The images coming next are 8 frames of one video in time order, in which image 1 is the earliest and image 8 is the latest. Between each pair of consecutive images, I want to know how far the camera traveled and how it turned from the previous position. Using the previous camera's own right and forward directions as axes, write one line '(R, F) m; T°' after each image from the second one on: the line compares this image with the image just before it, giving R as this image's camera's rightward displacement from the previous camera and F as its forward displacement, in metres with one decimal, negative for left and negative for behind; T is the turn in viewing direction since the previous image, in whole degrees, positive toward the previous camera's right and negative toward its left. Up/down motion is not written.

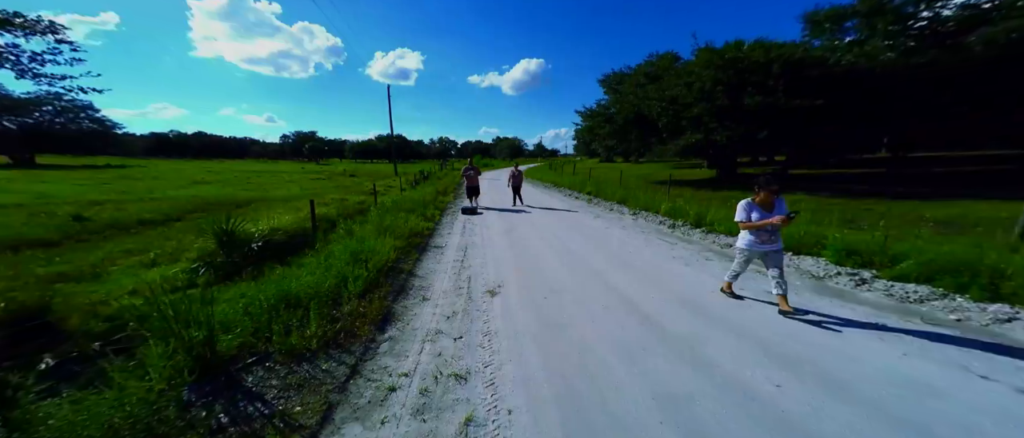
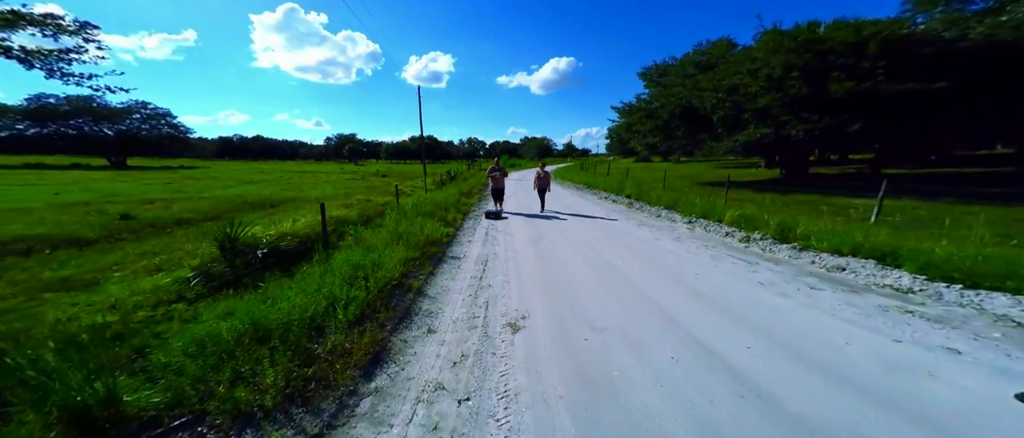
(+0.1, +1.3) m; -7°
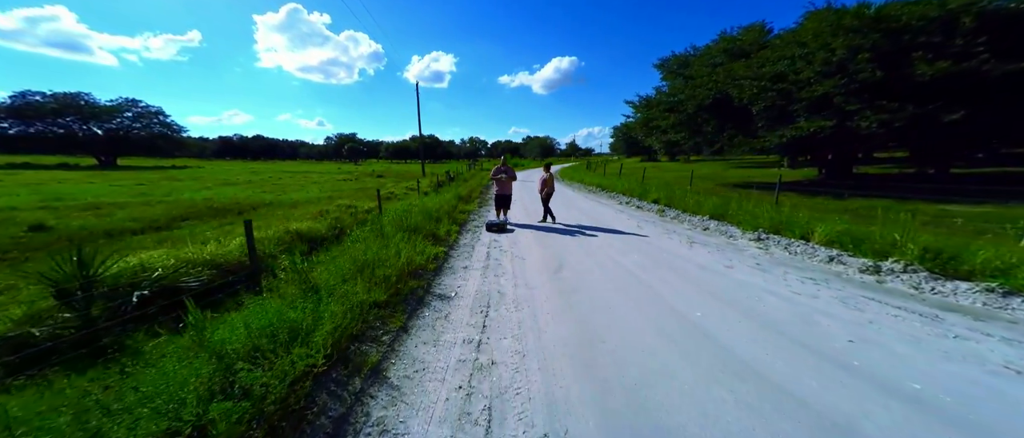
(-0.2, +2.5) m; -1°
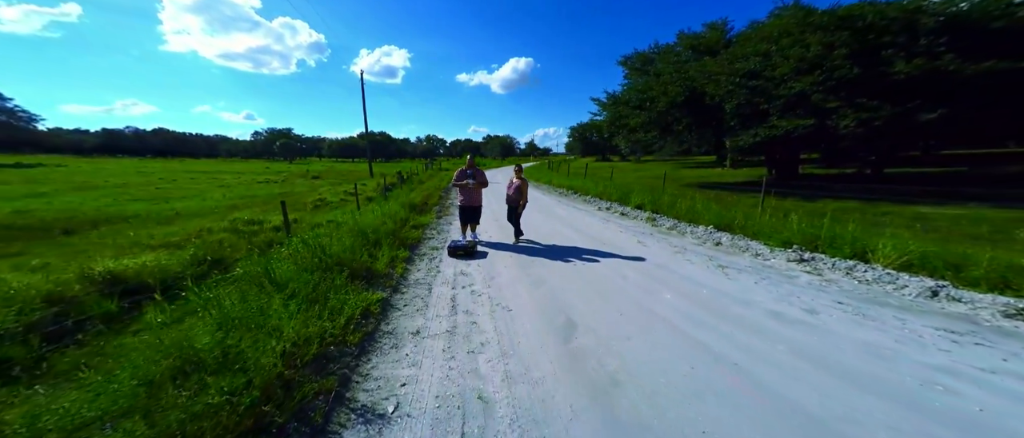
(-0.3, +2.4) m; +8°
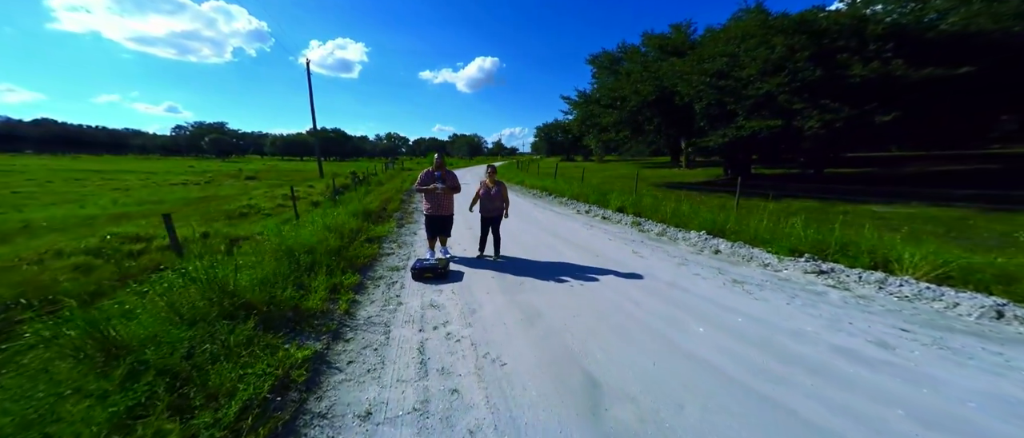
(-0.3, +1.3) m; +7°
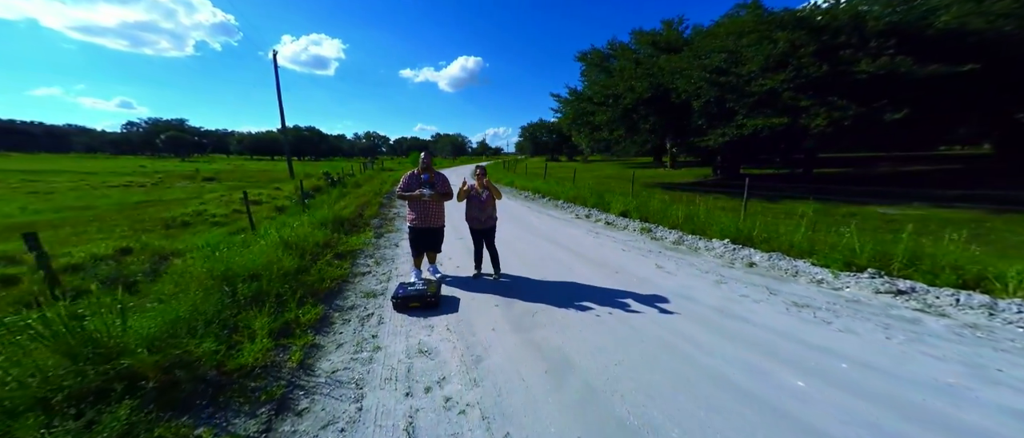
(-0.4, +1.2) m; +3°
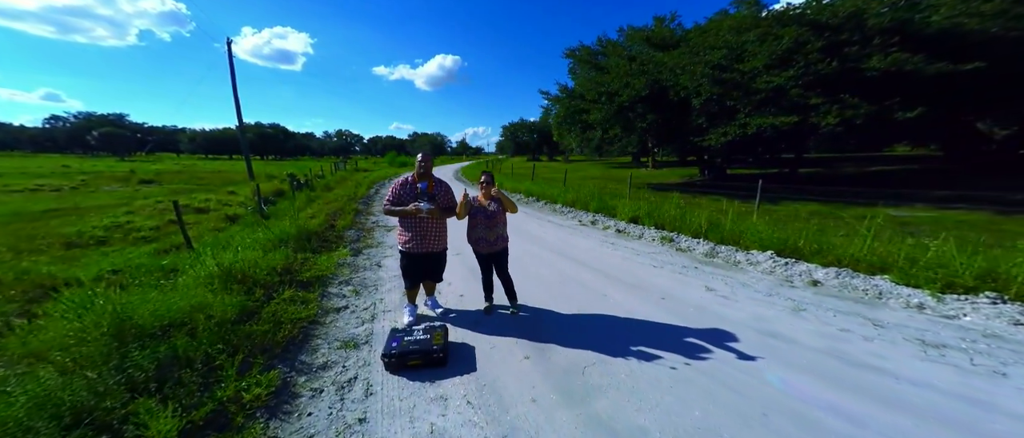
(-0.7, +1.4) m; +4°
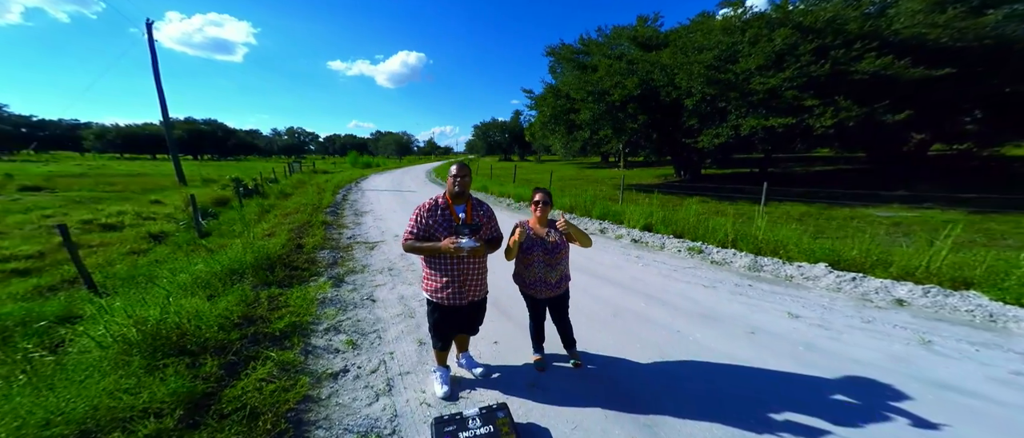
(-1.1, +1.3) m; +7°
